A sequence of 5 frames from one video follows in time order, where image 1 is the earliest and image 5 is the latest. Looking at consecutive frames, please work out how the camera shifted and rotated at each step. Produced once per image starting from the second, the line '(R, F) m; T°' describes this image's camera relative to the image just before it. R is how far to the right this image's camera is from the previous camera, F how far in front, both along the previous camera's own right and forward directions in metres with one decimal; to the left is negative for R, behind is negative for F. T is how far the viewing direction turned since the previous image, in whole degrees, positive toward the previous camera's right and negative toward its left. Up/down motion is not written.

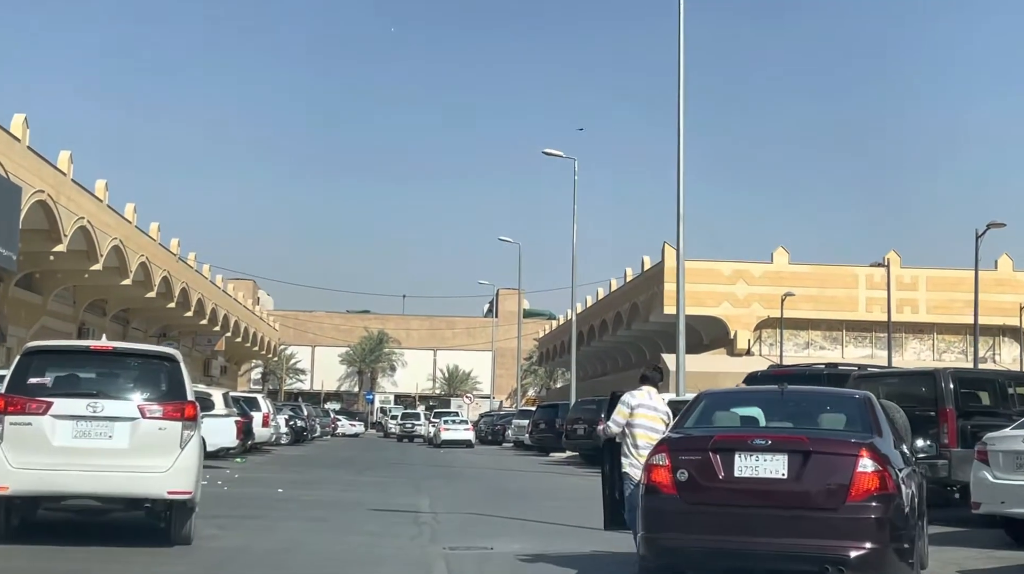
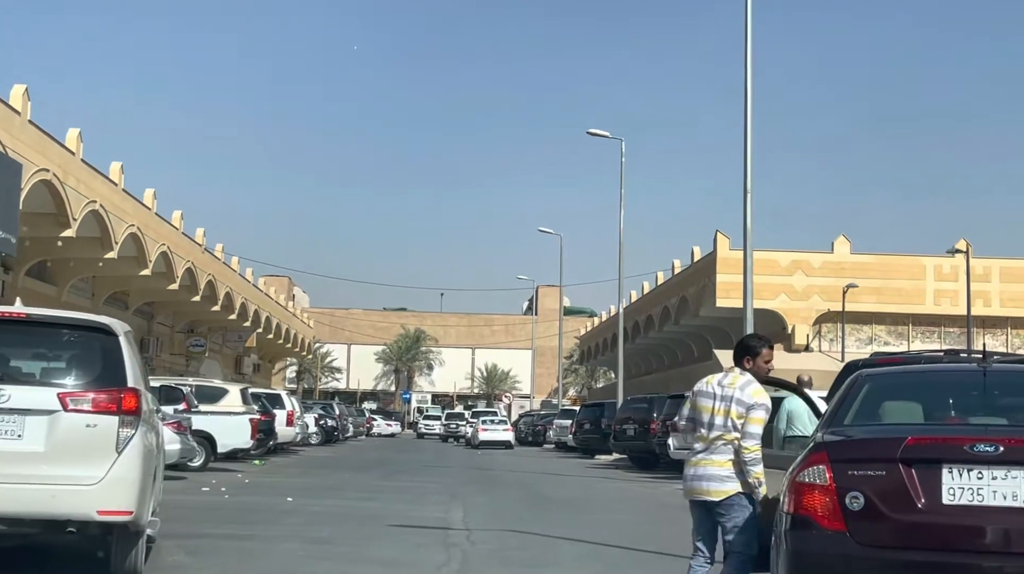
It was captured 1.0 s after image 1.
(-0.1, +2.7) m; -2°
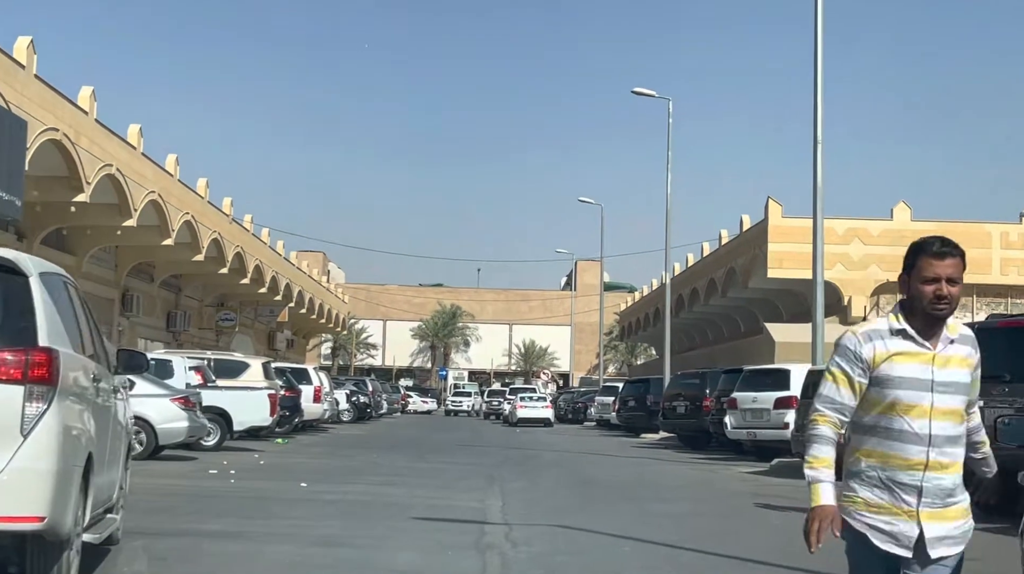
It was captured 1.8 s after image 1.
(-0.1, +2.1) m; -2°
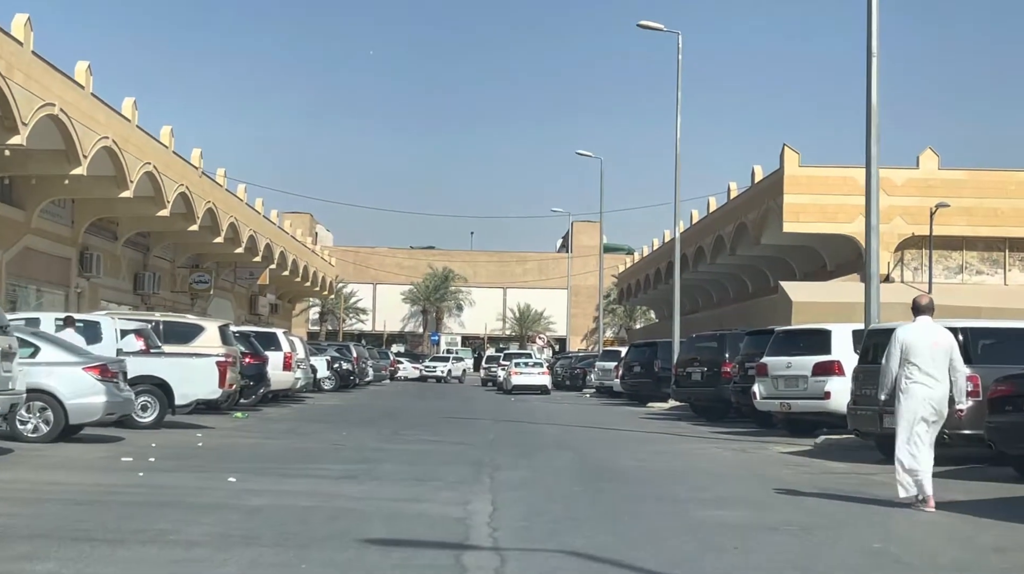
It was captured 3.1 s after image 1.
(0.0, +3.3) m; 0°
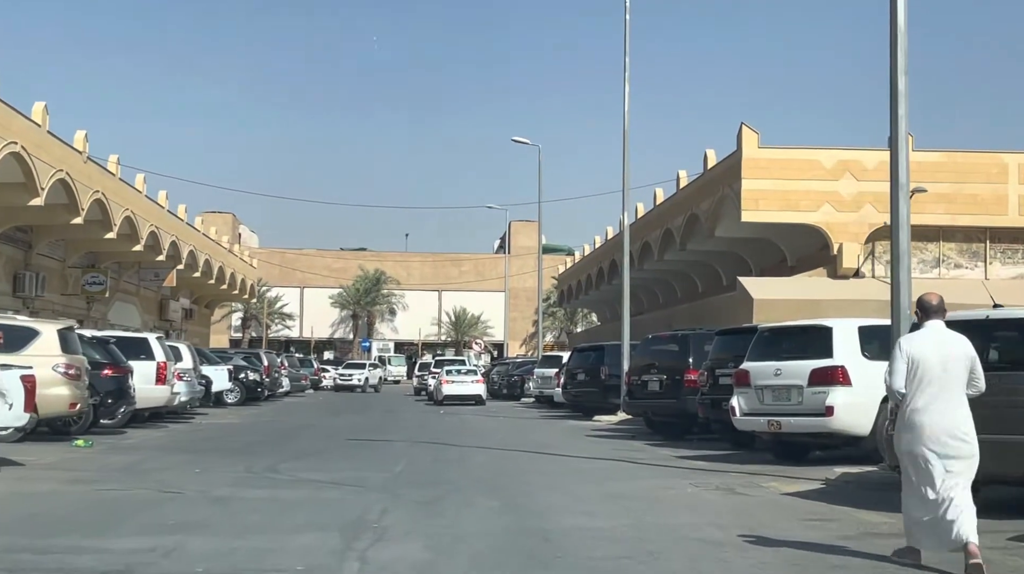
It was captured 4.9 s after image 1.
(+0.4, +4.4) m; +3°
